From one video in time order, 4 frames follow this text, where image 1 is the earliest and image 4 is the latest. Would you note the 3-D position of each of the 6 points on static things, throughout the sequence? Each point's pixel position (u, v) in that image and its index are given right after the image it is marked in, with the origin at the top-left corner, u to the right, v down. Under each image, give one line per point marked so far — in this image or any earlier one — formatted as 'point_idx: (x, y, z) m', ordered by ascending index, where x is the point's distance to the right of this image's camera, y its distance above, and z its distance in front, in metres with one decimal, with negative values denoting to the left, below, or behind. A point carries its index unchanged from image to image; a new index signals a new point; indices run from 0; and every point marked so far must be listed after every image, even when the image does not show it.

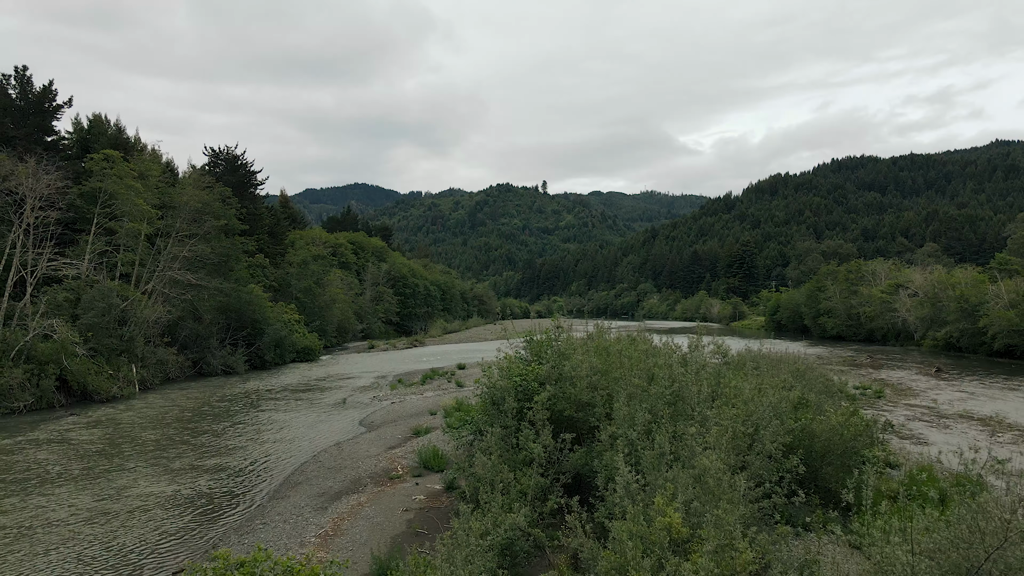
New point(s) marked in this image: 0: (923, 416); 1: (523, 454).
0: (+14.0, -4.3, +17.2) m
1: (+0.2, -2.7, +8.1) m
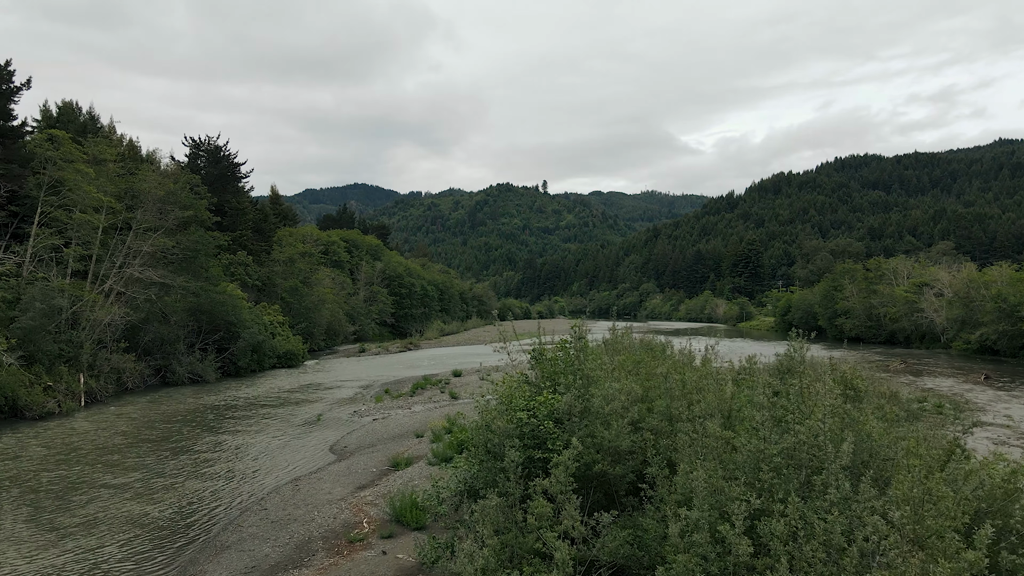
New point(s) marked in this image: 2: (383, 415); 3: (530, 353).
0: (+14.0, -4.3, +14.2) m
1: (+0.2, -2.6, +5.2) m
2: (-4.7, -4.6, +18.4) m
3: (+0.3, -1.0, +7.9) m
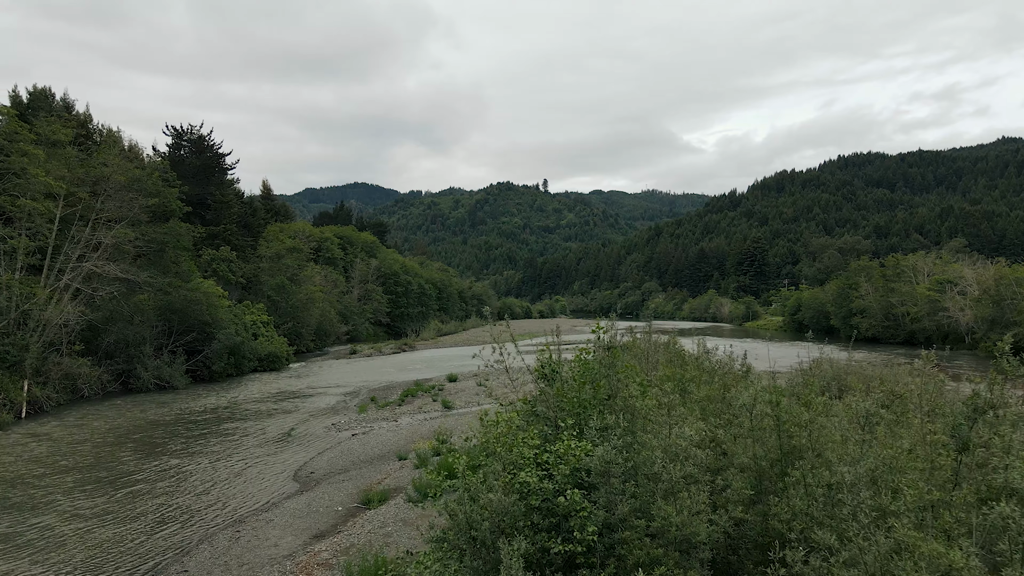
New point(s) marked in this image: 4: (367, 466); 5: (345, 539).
0: (+14.1, -4.1, +11.8) m
1: (+0.2, -2.5, +2.7) m
2: (-4.7, -4.5, +16.0) m
3: (+0.3, -0.9, +5.5) m
4: (-3.5, -4.3, +12.1) m
5: (-2.7, -4.0, +8.0) m
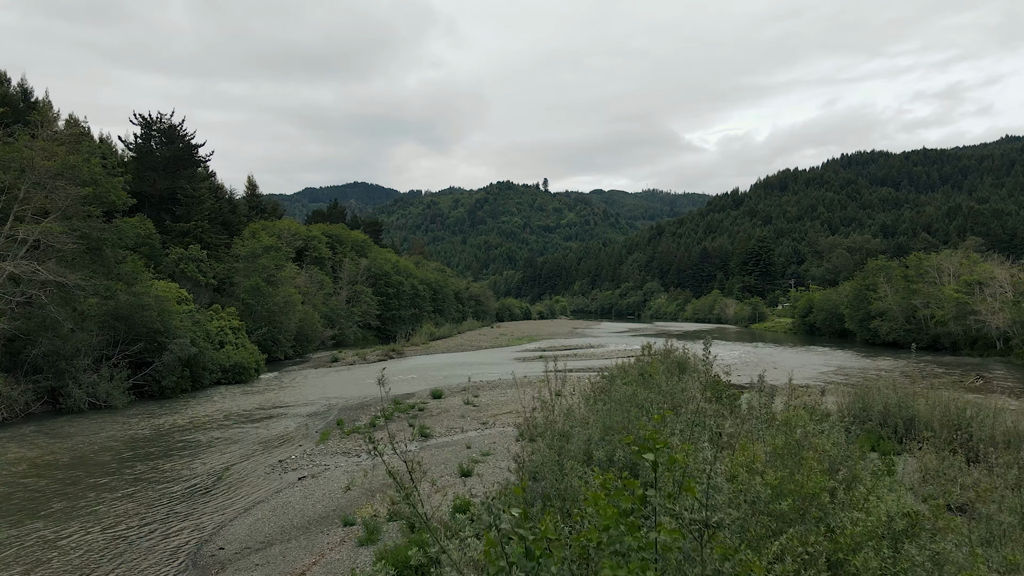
0: (+13.7, -4.3, +8.7) m
1: (-0.1, -2.6, -0.4) m
2: (-5.0, -4.6, +12.8) m
3: (0.0, -1.0, +2.3) m
4: (-3.8, -4.5, +9.0) m
5: (-3.0, -4.2, +4.9) m
